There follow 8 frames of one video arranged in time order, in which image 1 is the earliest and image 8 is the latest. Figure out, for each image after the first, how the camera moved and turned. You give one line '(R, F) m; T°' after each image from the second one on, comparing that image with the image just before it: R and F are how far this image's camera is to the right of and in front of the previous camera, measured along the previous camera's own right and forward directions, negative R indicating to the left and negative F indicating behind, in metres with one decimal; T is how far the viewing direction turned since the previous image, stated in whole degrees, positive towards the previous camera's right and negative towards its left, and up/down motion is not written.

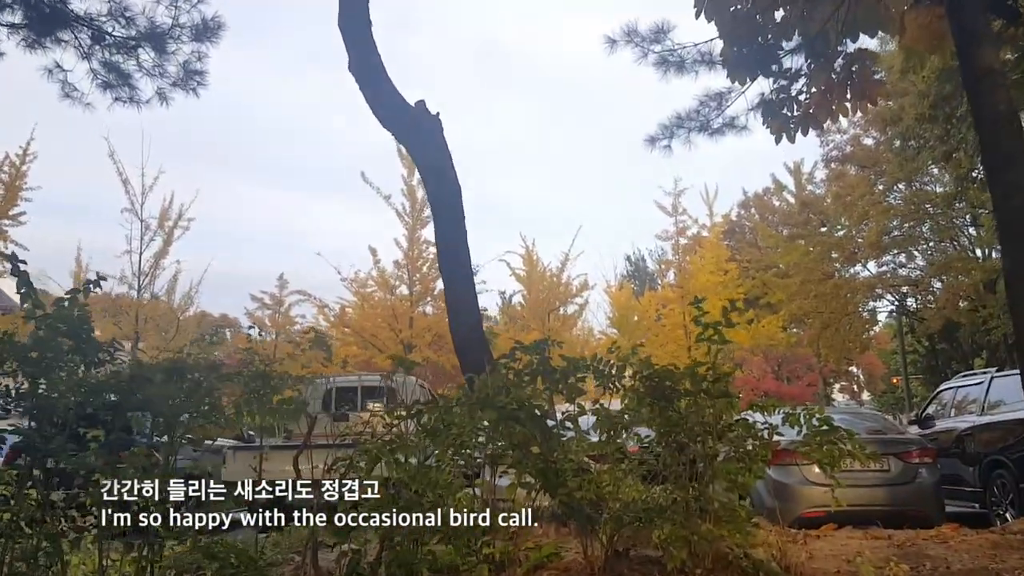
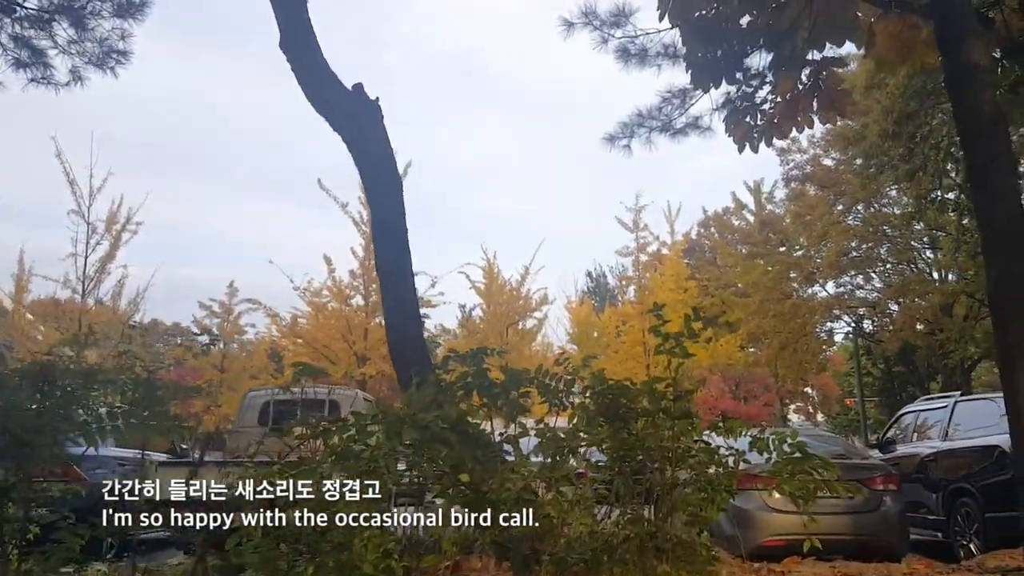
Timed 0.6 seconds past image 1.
(+0.1, +0.4) m; +2°
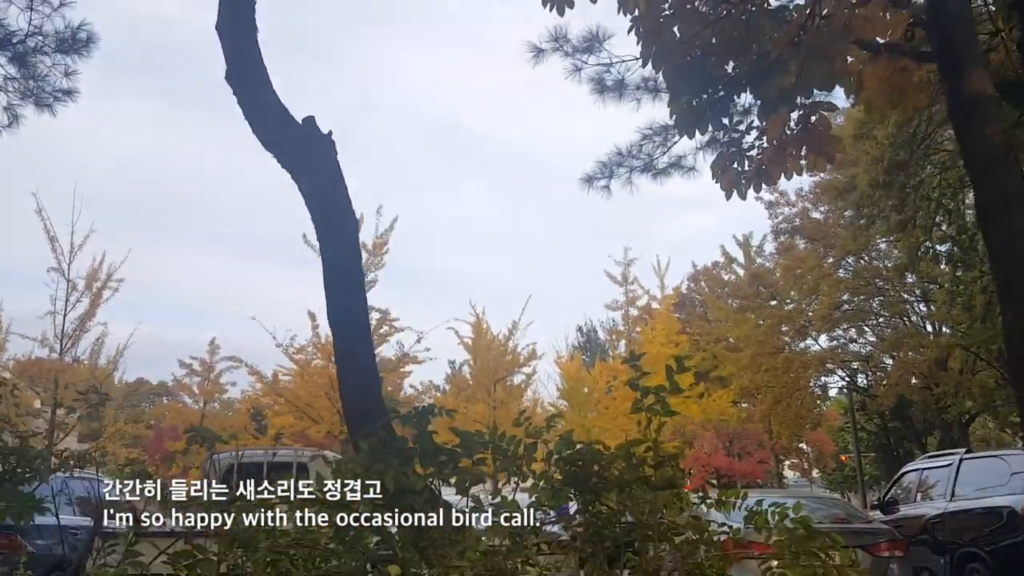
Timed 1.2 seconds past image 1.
(+0.1, +0.4) m; +1°
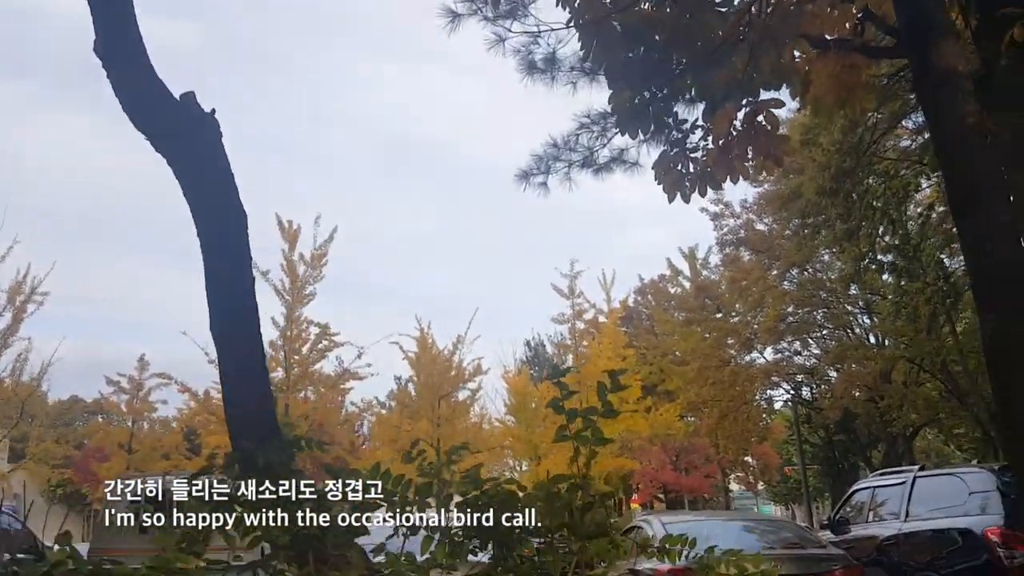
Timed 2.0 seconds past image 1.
(+0.1, +0.5) m; +3°
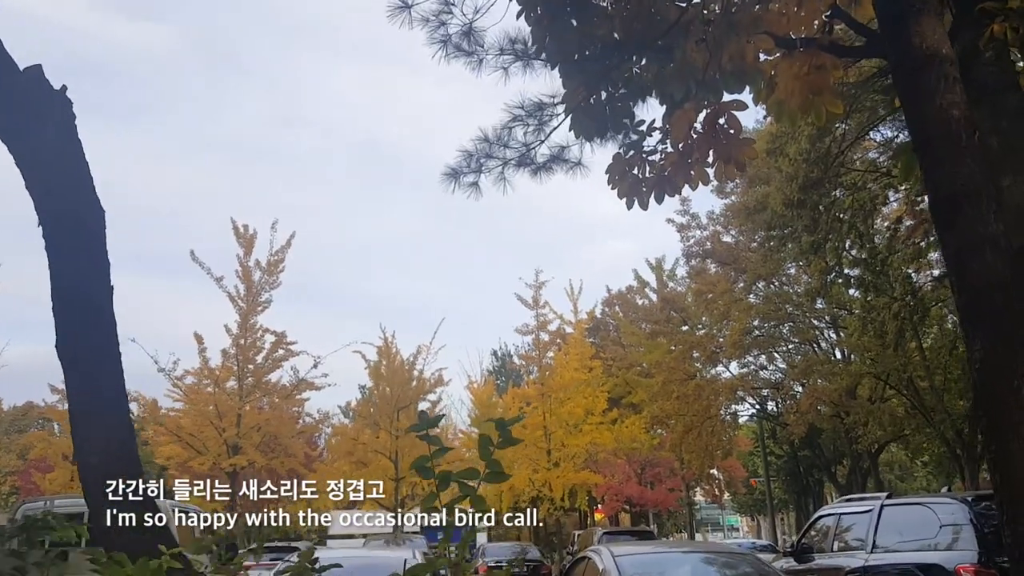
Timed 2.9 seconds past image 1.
(+0.2, +0.5) m; +2°
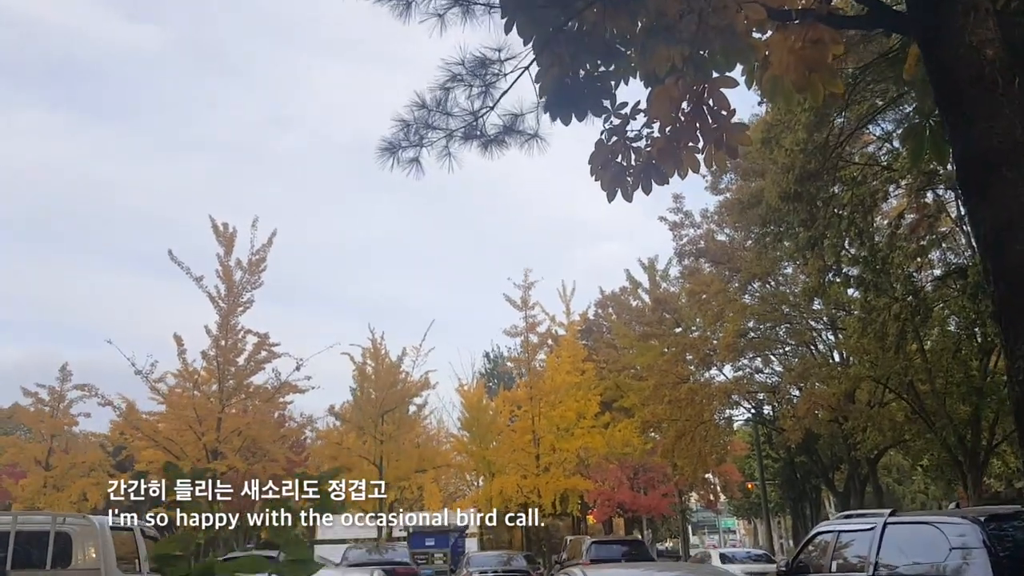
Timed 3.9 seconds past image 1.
(+0.2, +0.6) m; 0°
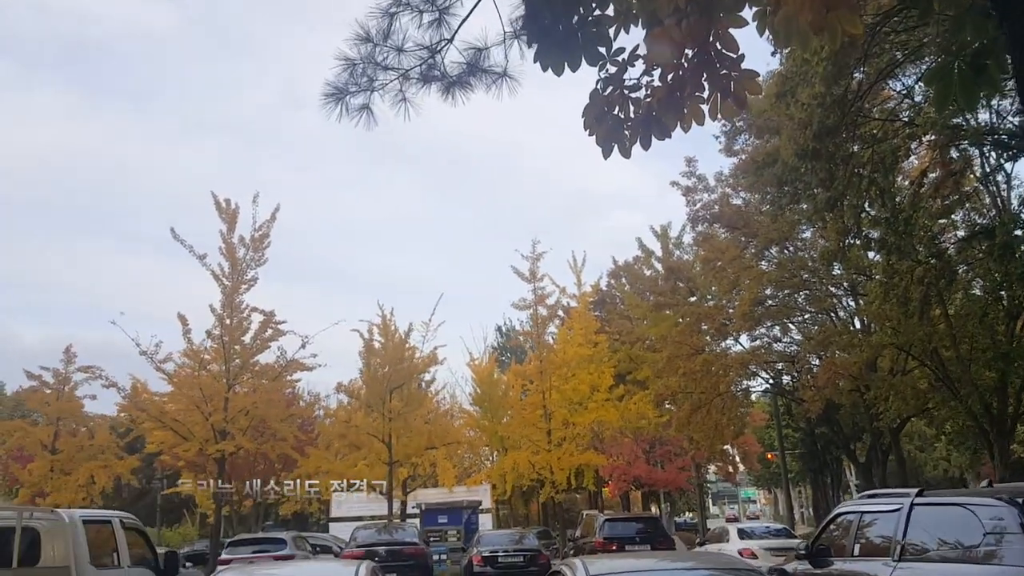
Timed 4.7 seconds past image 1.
(+0.1, +0.5) m; -1°
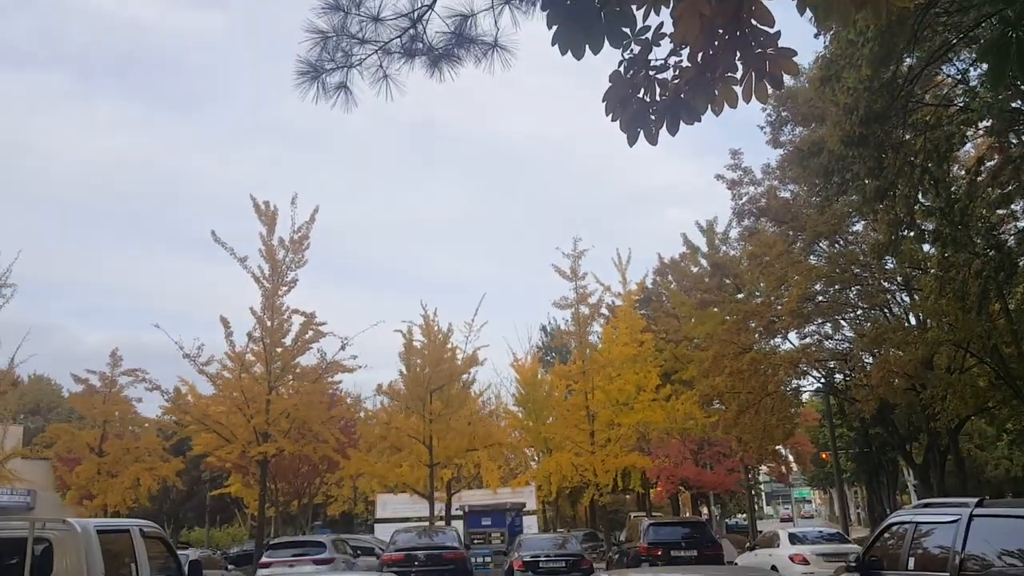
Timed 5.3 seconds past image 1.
(+0.1, +0.3) m; -3°
